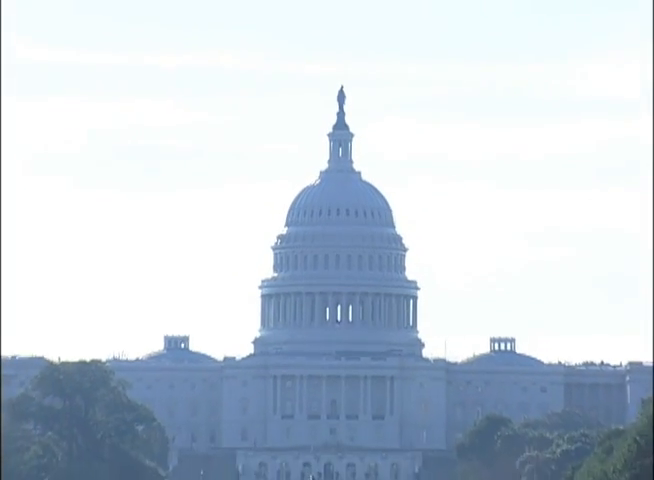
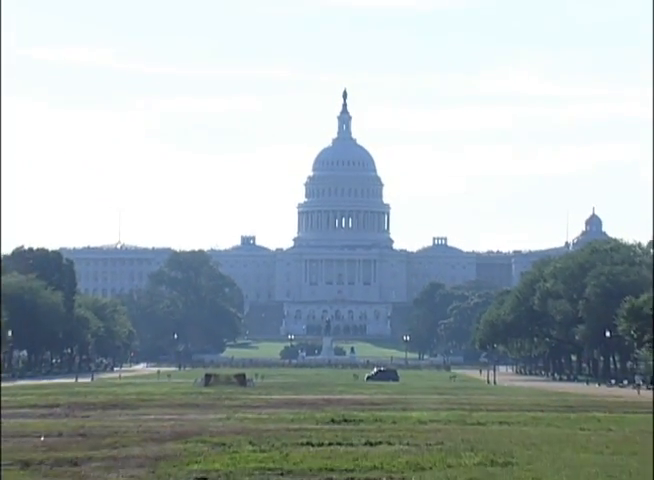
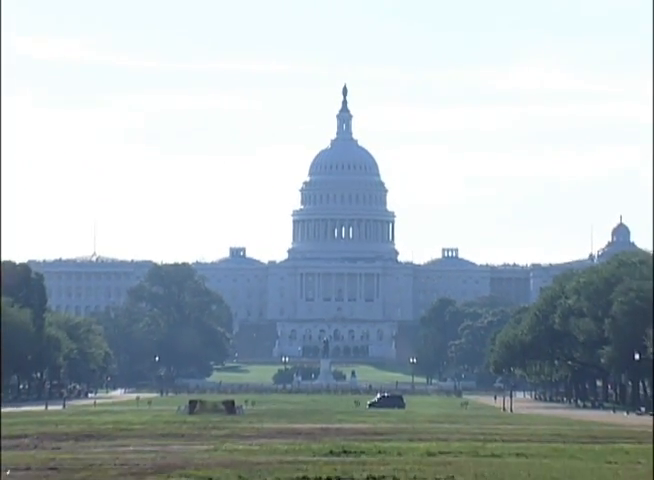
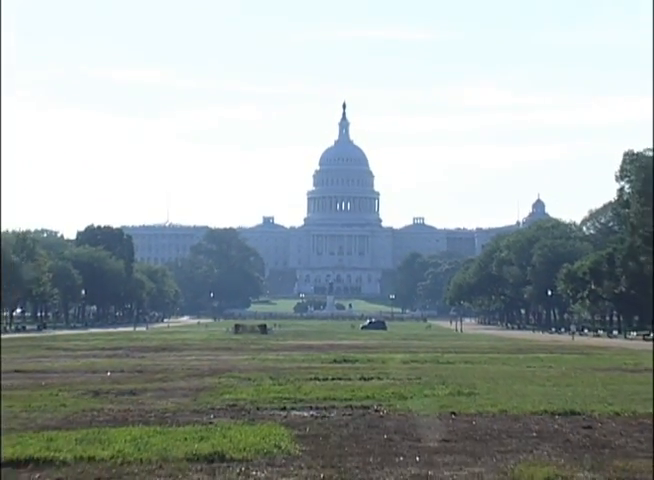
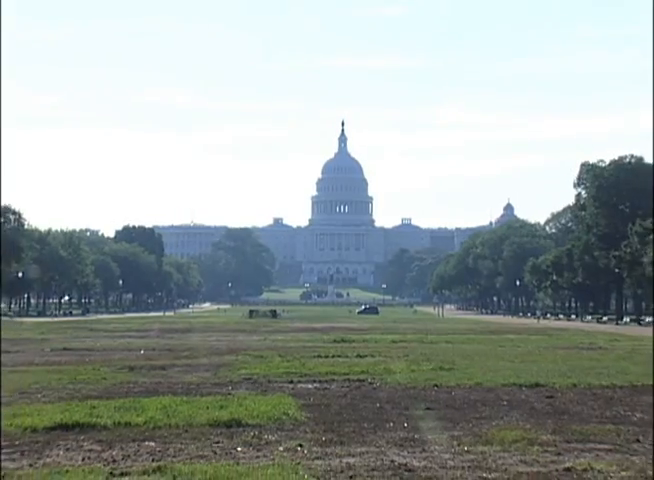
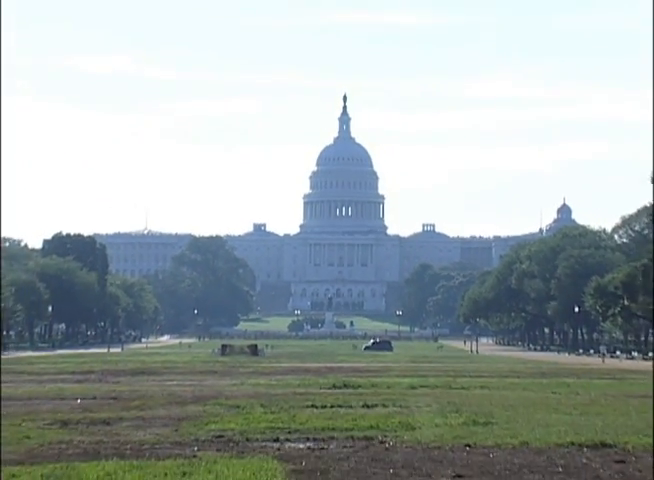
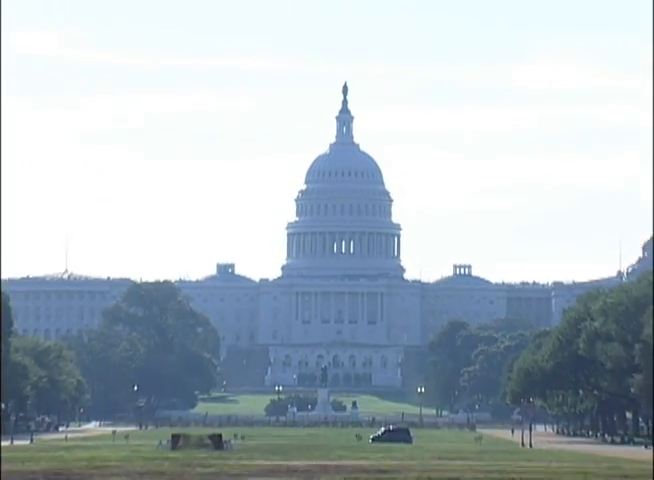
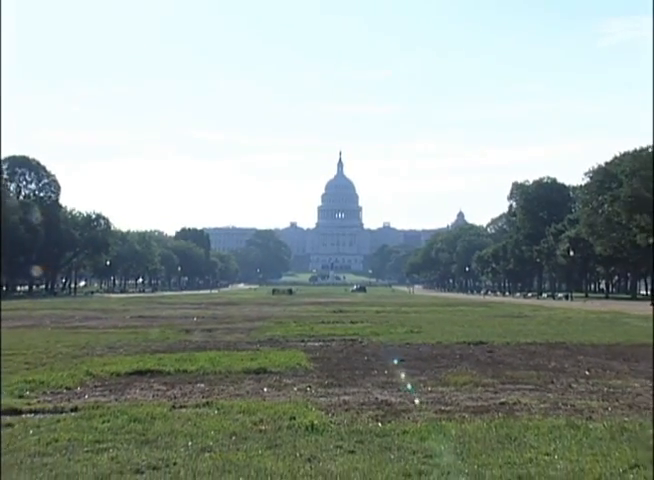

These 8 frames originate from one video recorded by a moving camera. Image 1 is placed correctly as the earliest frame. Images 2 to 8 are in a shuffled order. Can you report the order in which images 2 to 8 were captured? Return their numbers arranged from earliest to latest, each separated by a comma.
7, 3, 2, 6, 4, 5, 8
